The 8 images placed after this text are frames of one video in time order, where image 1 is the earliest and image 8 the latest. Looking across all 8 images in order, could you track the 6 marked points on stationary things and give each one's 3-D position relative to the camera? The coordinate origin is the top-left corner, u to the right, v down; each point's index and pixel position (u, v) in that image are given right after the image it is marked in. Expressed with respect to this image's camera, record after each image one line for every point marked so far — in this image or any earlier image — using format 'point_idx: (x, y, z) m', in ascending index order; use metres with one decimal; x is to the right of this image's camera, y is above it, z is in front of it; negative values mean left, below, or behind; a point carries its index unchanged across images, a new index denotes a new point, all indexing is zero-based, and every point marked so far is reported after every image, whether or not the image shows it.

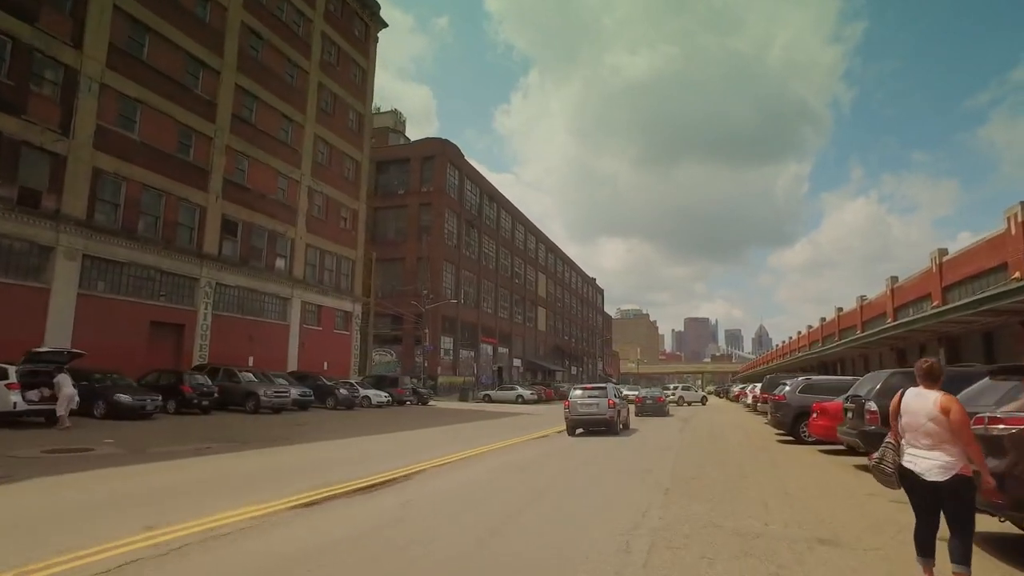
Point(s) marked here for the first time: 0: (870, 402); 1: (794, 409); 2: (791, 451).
0: (+5.5, -1.8, +10.3) m
1: (+6.7, -2.9, +15.9) m
2: (+5.8, -3.4, +14.0) m
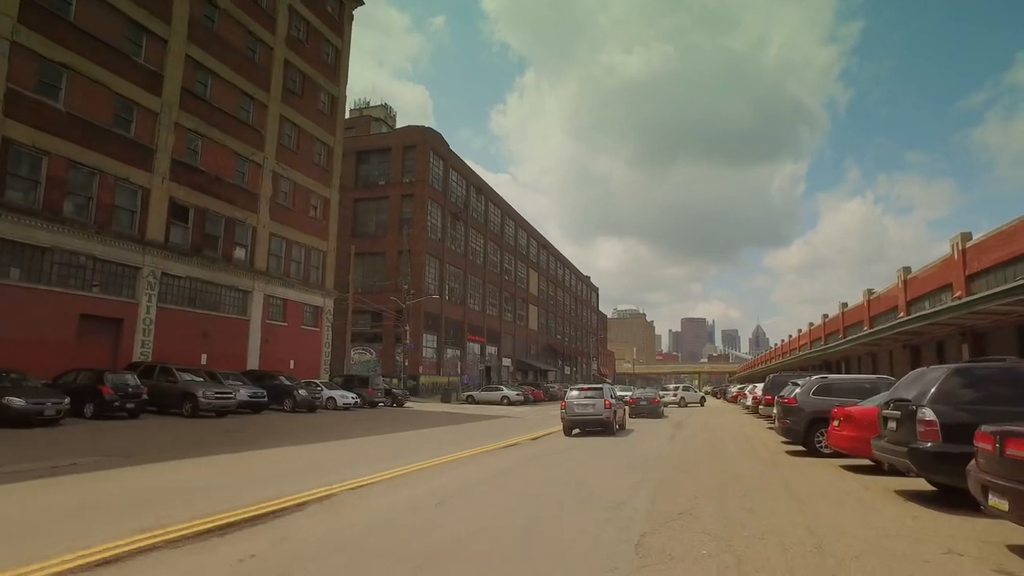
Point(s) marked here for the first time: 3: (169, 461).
0: (+4.6, -1.4, +7.5) m
1: (+5.8, -2.5, +13.2) m
2: (+4.9, -3.0, +11.2) m
3: (-7.8, -3.9, +15.4) m
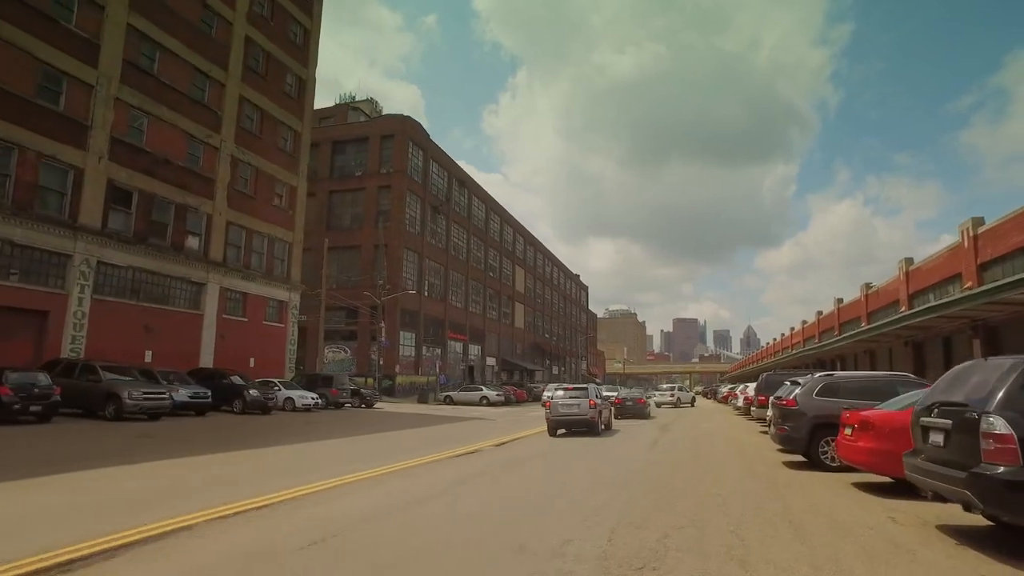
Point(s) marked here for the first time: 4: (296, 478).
0: (+3.7, -1.0, +5.2) m
1: (+4.8, -2.1, +10.9) m
2: (+4.0, -2.7, +9.0) m
3: (-8.7, -3.6, +13.0) m
4: (-4.5, -4.0, +14.1) m
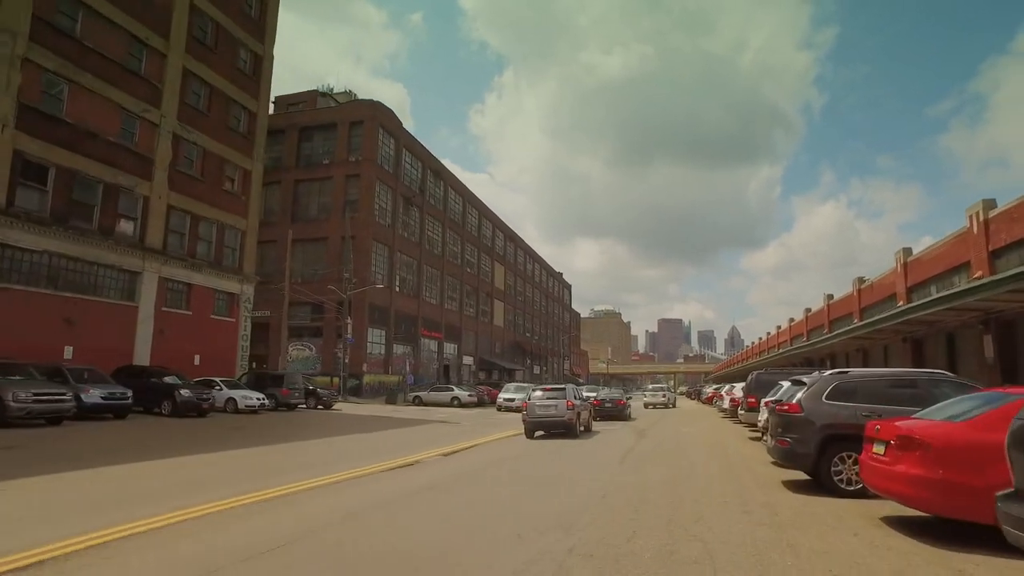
0: (+2.9, -0.7, +2.8) m
1: (+3.8, -1.8, +8.5) m
2: (+3.0, -2.3, +6.5) m
3: (-9.8, -3.2, +10.2) m
4: (-5.6, -3.6, +11.4) m
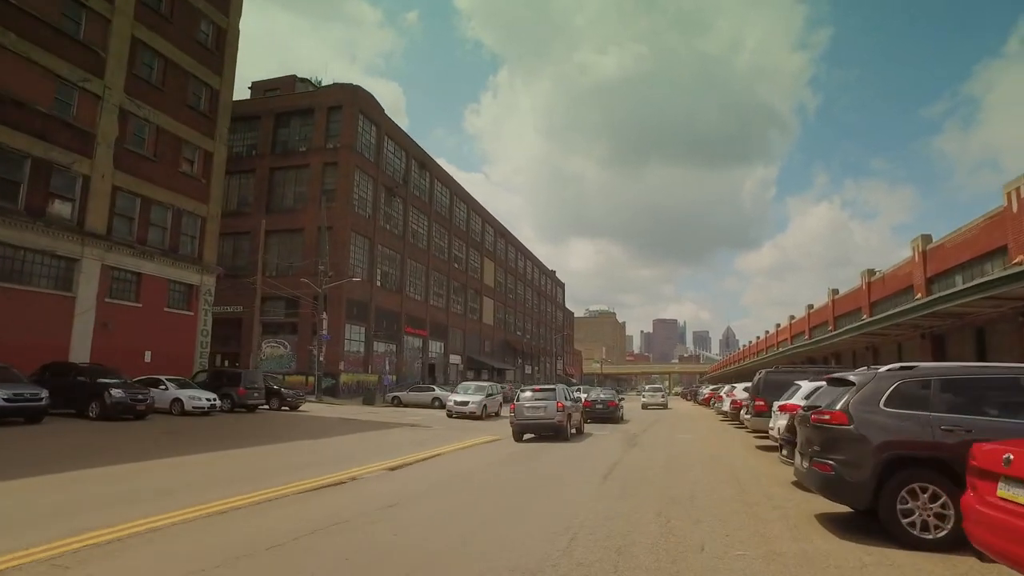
0: (+2.3, -0.3, +0.2) m
1: (+3.2, -1.4, +5.9) m
2: (+2.4, -2.0, +3.9) m
3: (-10.4, -2.8, +7.6) m
4: (-6.2, -3.2, +8.8) m
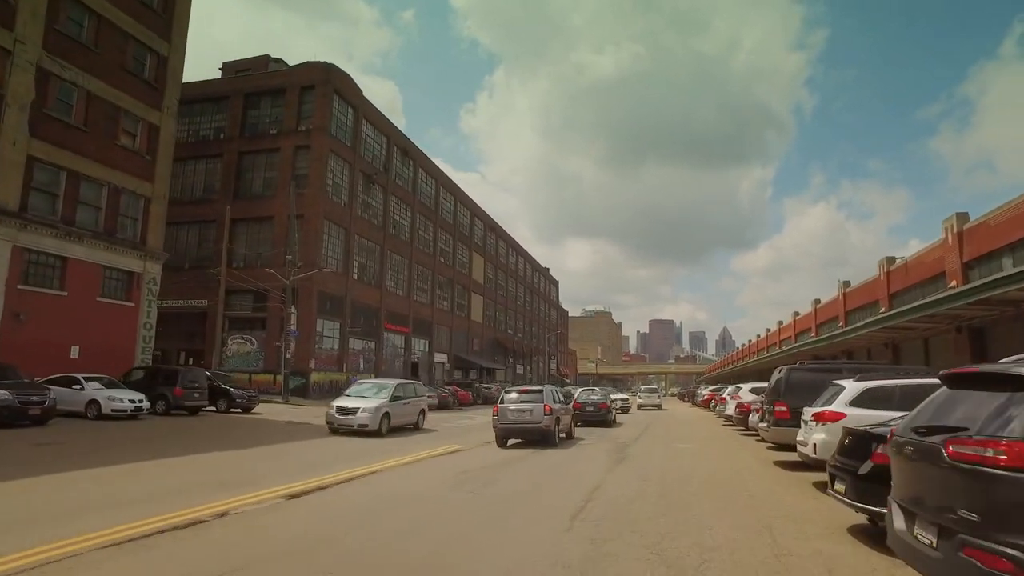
0: (+1.5, +0.2, -3.1) m
1: (+2.4, -1.0, +2.6) m
2: (+1.6, -1.5, +0.6) m
3: (-11.2, -2.3, +4.2) m
4: (-7.0, -2.7, +5.4) m
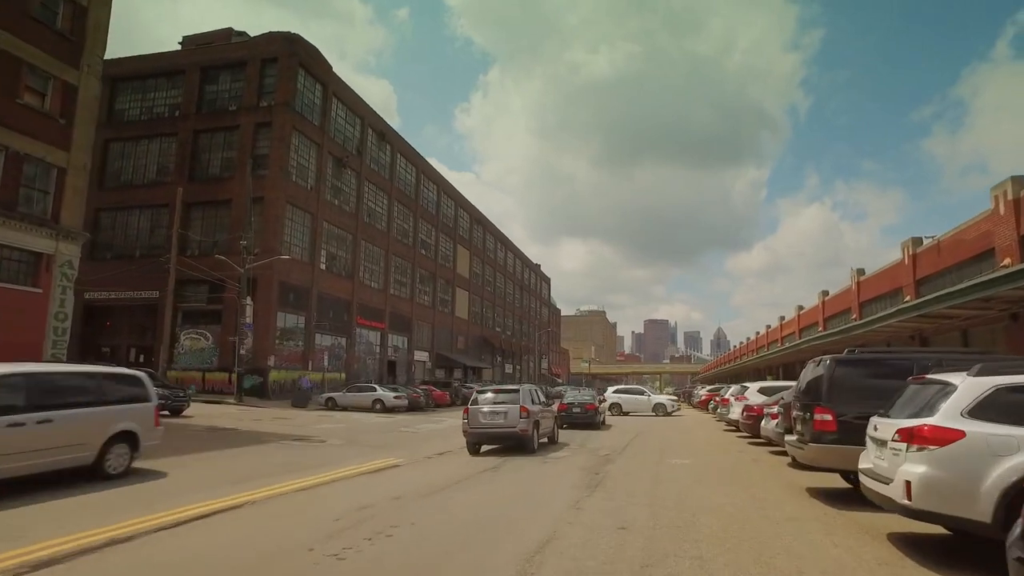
0: (+0.7, +0.8, -6.8) m
1: (+1.5, -0.4, -1.1) m
2: (+0.7, -0.9, -3.1) m
3: (-12.1, -1.7, +0.4) m
4: (-8.0, -2.1, +1.6) m
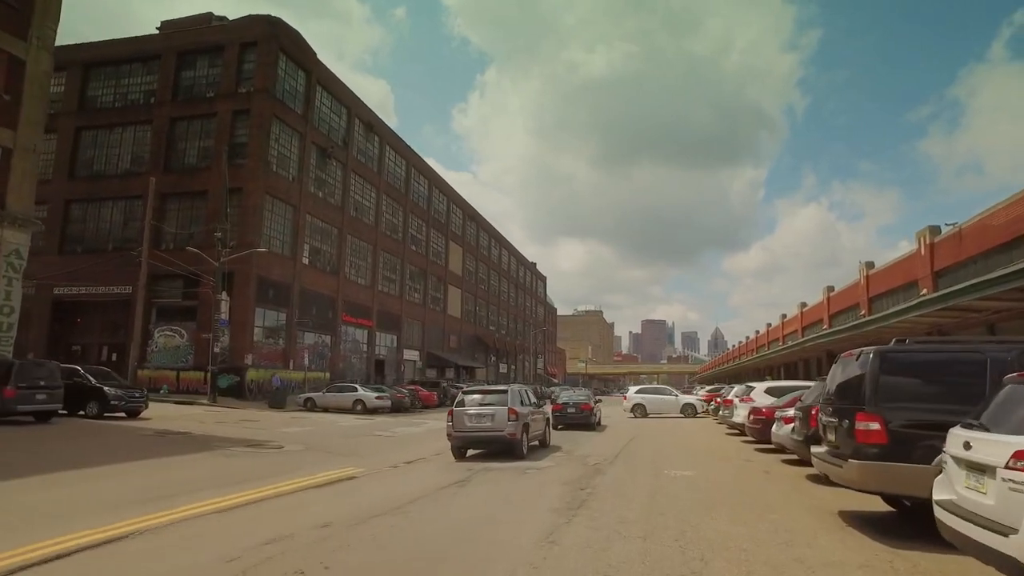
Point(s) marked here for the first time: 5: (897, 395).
0: (+0.3, +1.0, -8.7) m
1: (+1.1, -0.1, -3.0) m
2: (+0.3, -0.6, -5.0) m
3: (-12.5, -1.4, -1.6) m
4: (-8.4, -1.8, -0.3) m
5: (+3.8, -1.0, +6.8) m
